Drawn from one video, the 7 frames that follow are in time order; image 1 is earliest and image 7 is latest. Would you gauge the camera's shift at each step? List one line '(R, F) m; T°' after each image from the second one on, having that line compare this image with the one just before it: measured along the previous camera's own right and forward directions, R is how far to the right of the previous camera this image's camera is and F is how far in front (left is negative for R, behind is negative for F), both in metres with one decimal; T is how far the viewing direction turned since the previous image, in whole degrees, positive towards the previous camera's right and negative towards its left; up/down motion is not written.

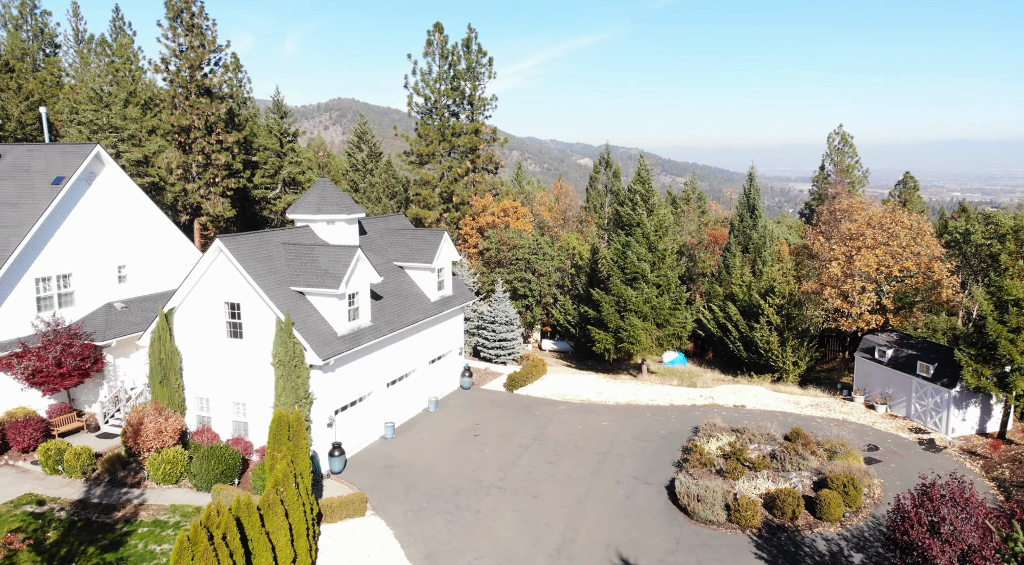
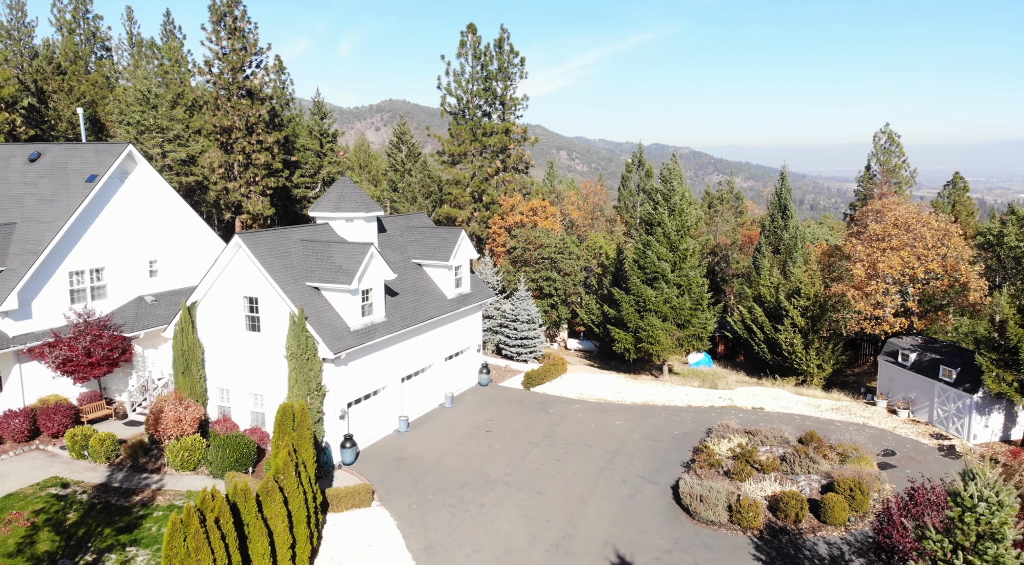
(+1.0, -0.2) m; -3°
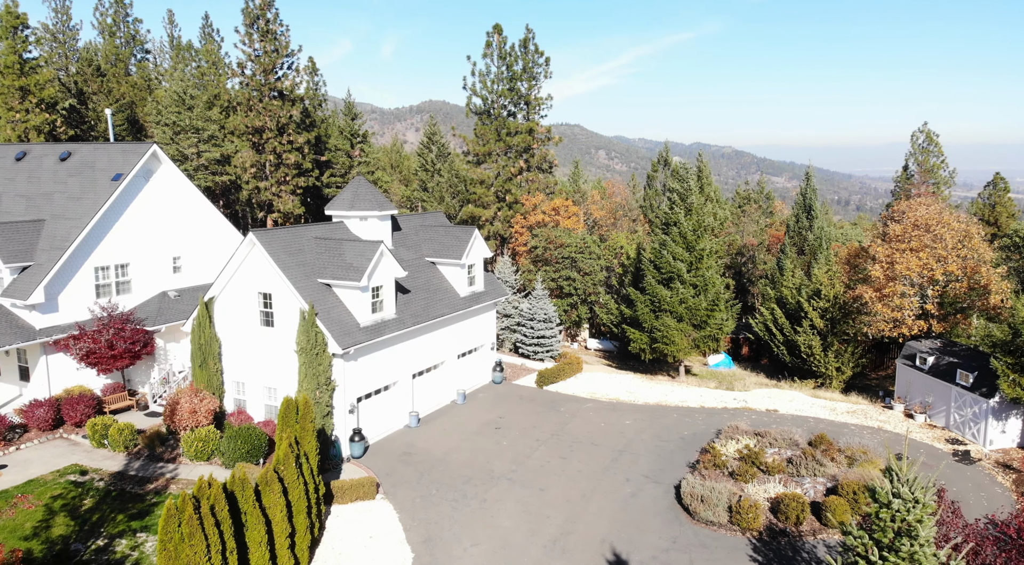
(+0.8, -0.2) m; -3°
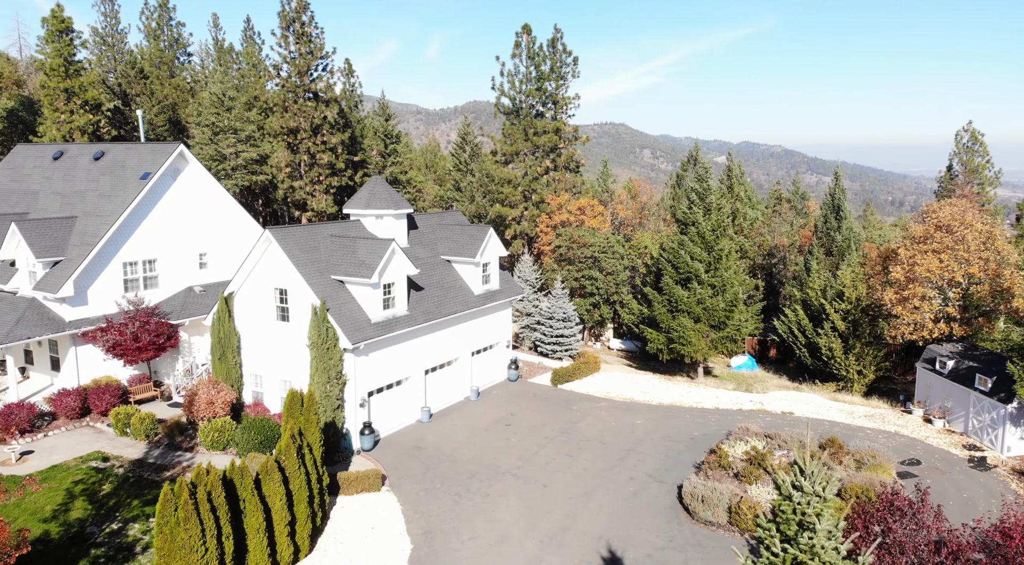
(+0.9, -0.2) m; -3°
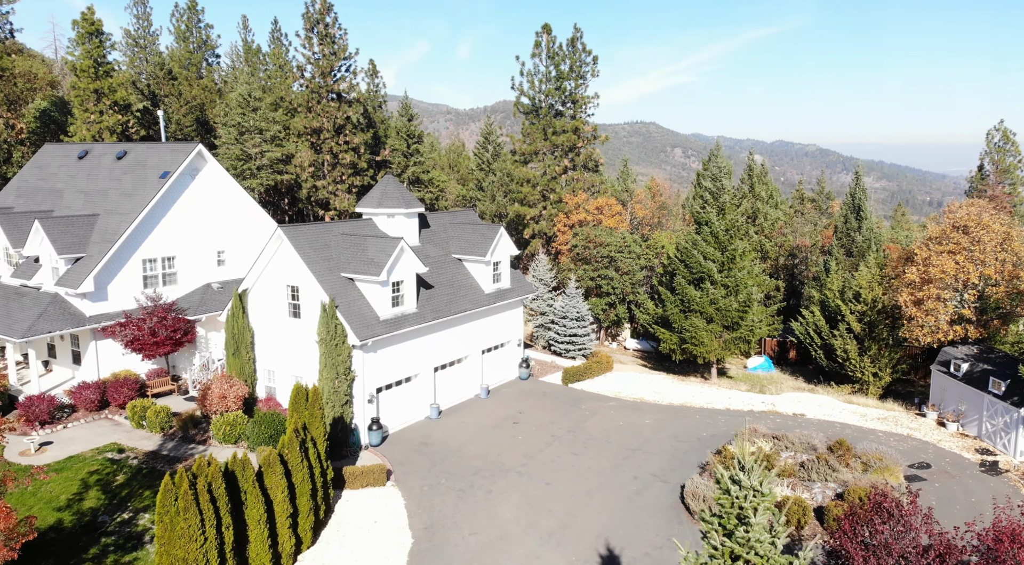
(+0.6, -0.1) m; -2°
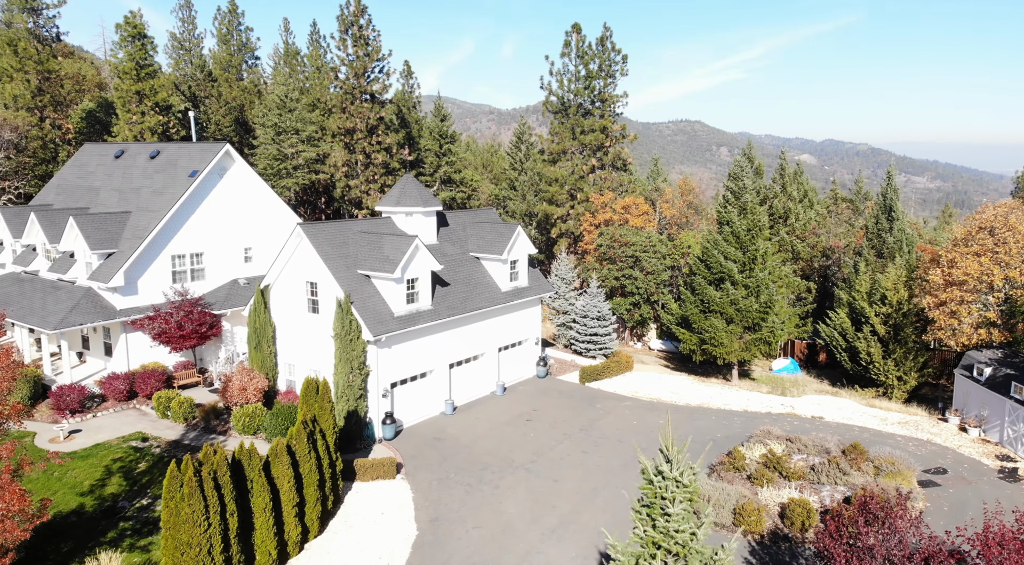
(+0.8, -0.2) m; -3°
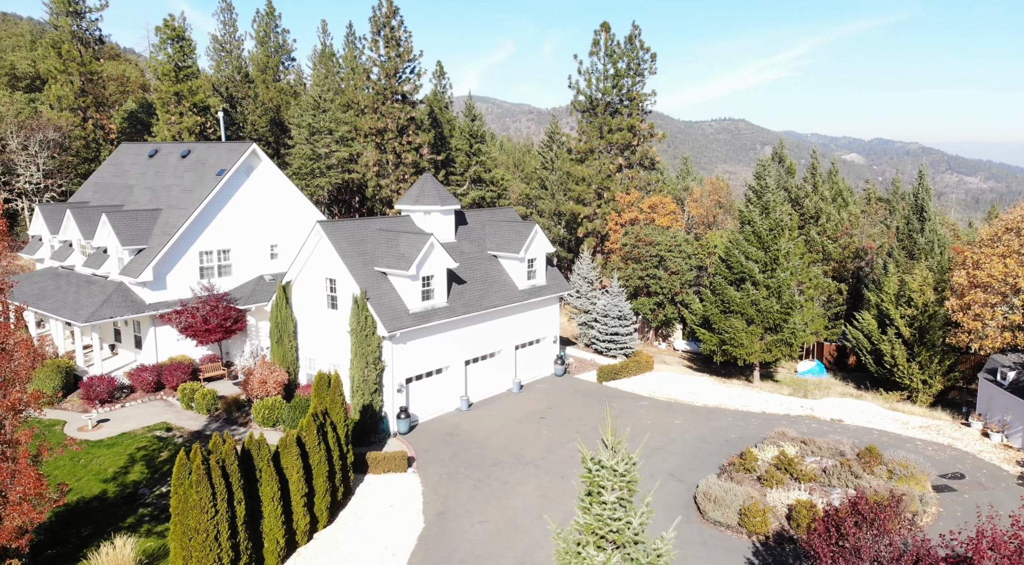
(+0.7, -0.2) m; -3°
